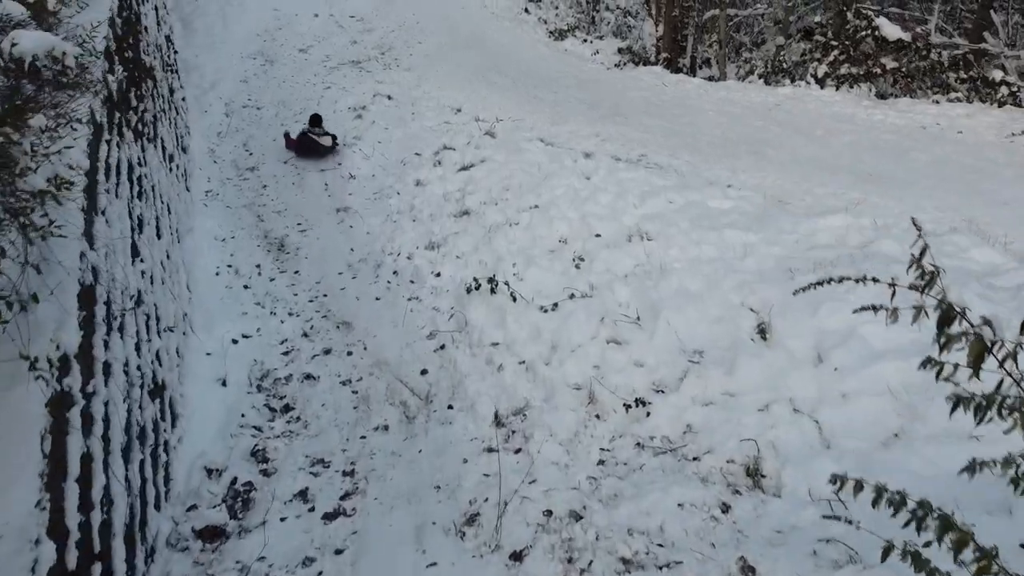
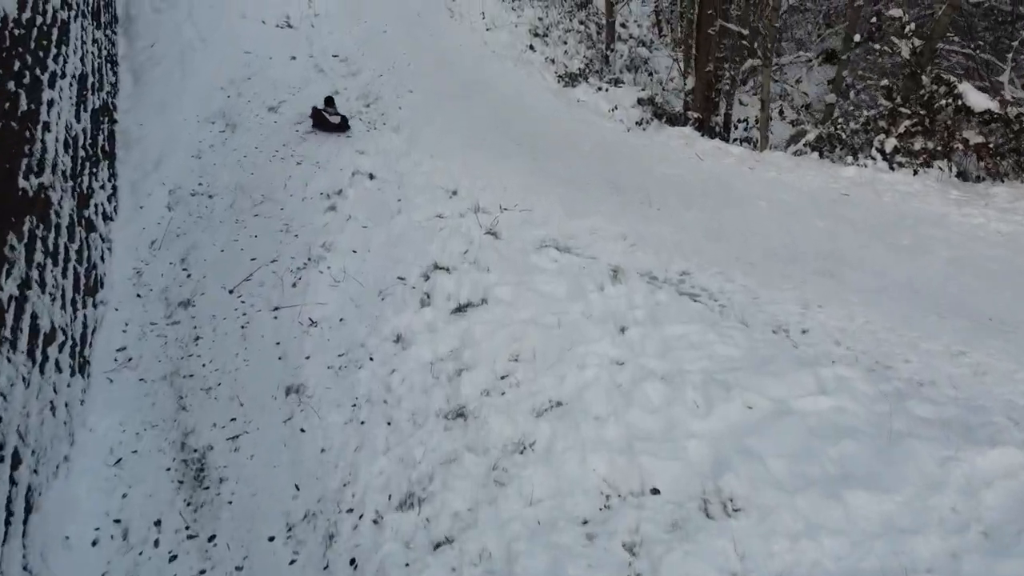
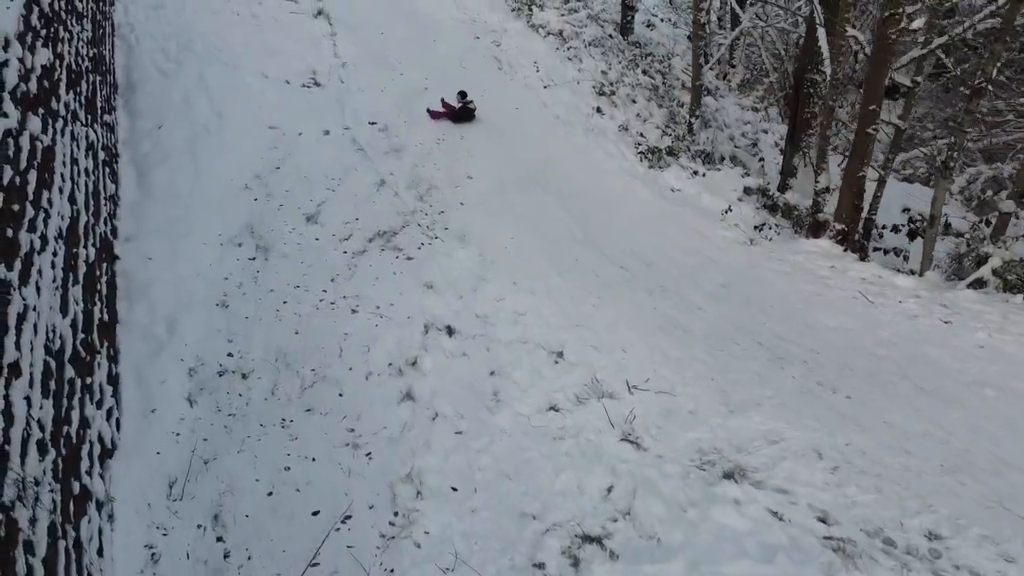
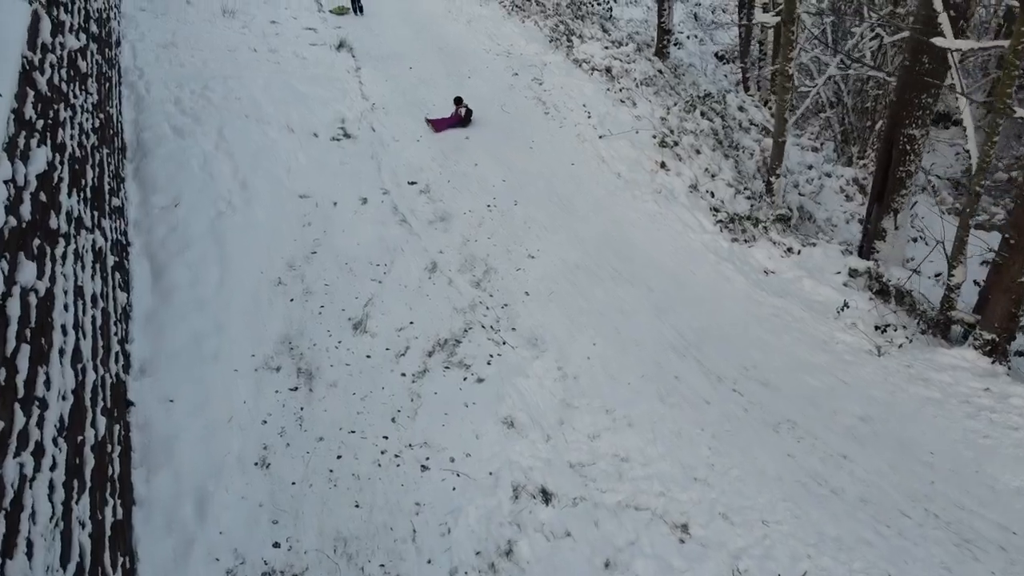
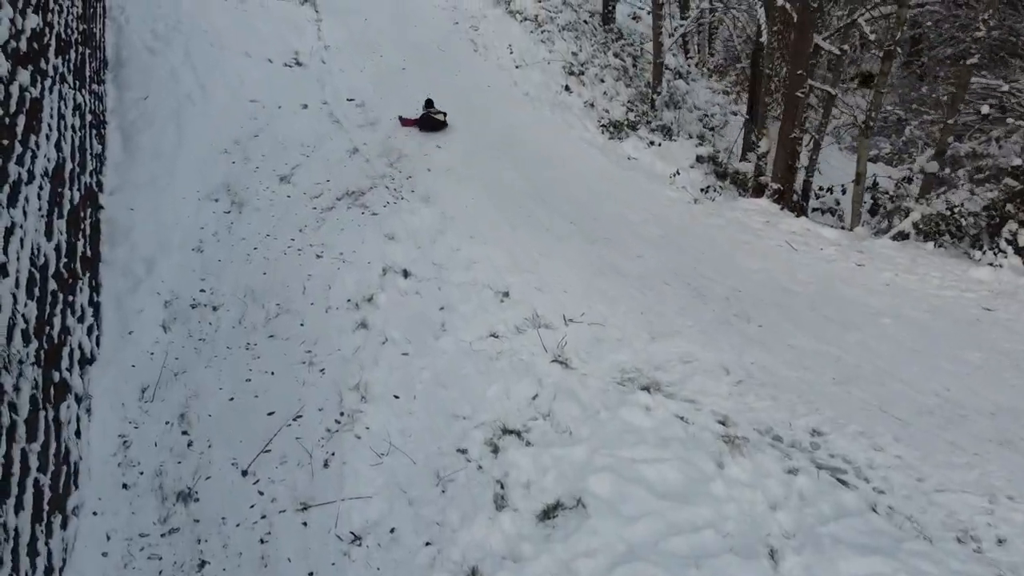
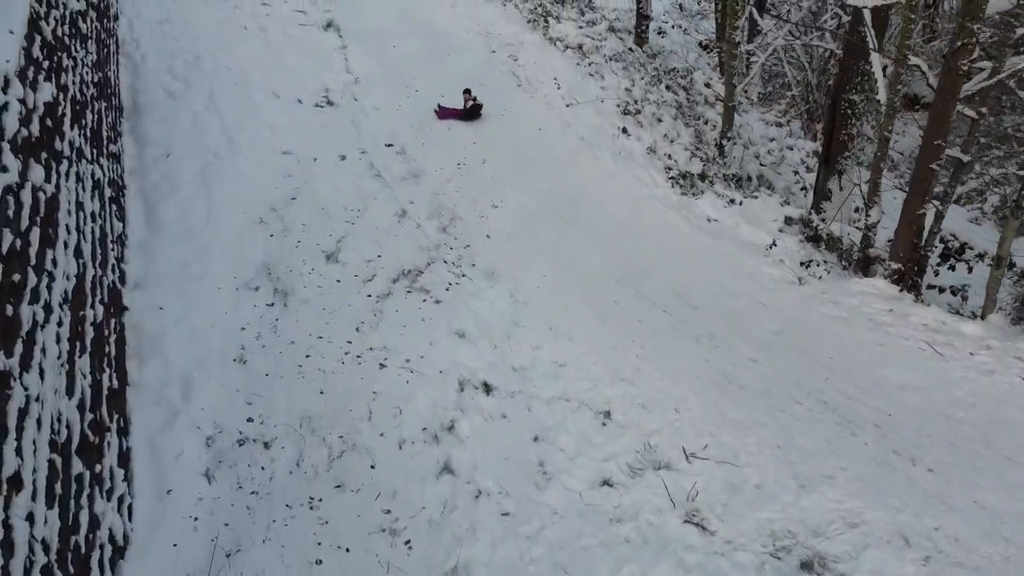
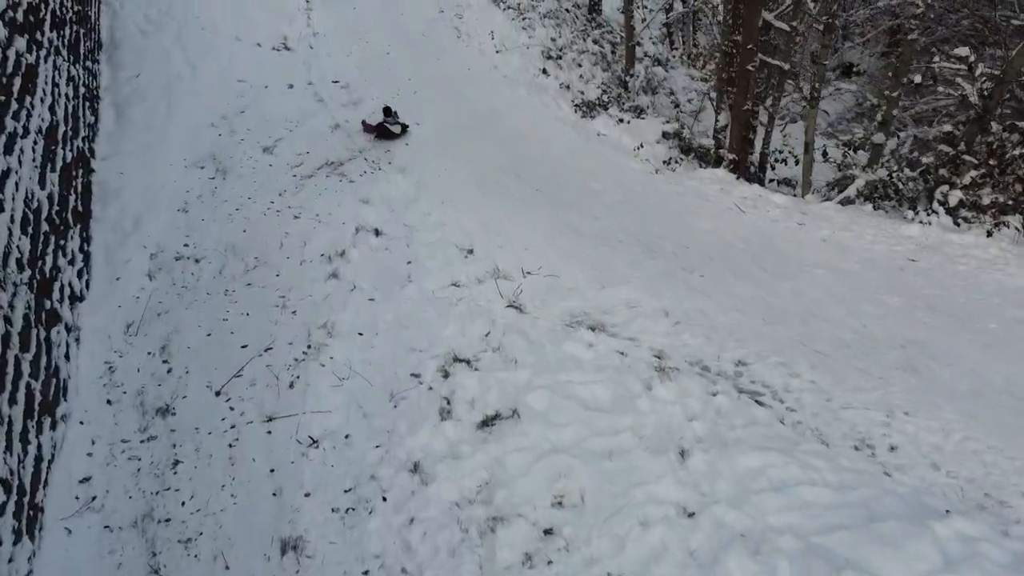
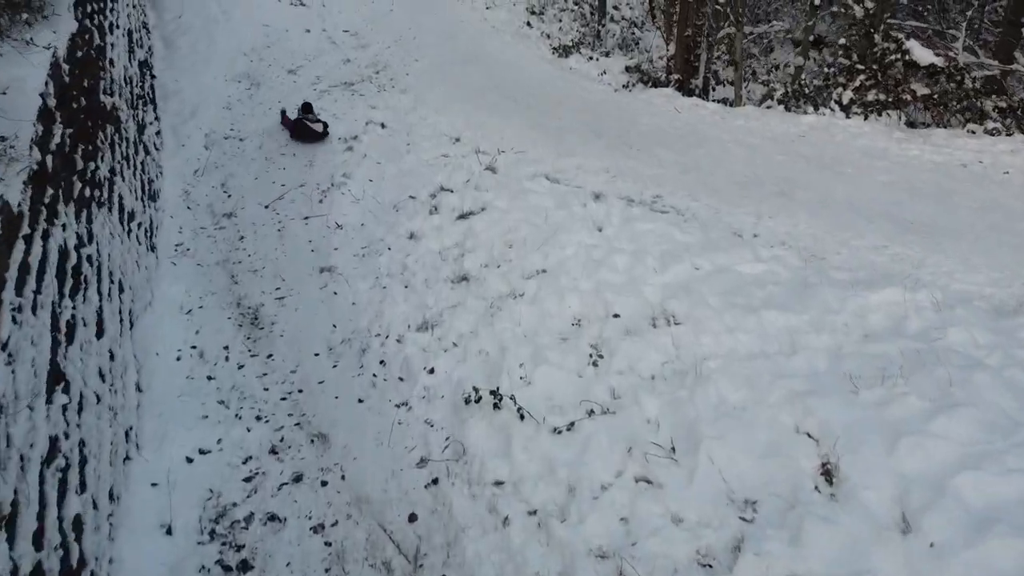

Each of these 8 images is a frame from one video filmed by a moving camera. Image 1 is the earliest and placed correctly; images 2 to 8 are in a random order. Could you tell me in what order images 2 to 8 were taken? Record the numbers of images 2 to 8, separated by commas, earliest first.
8, 2, 7, 5, 3, 6, 4
